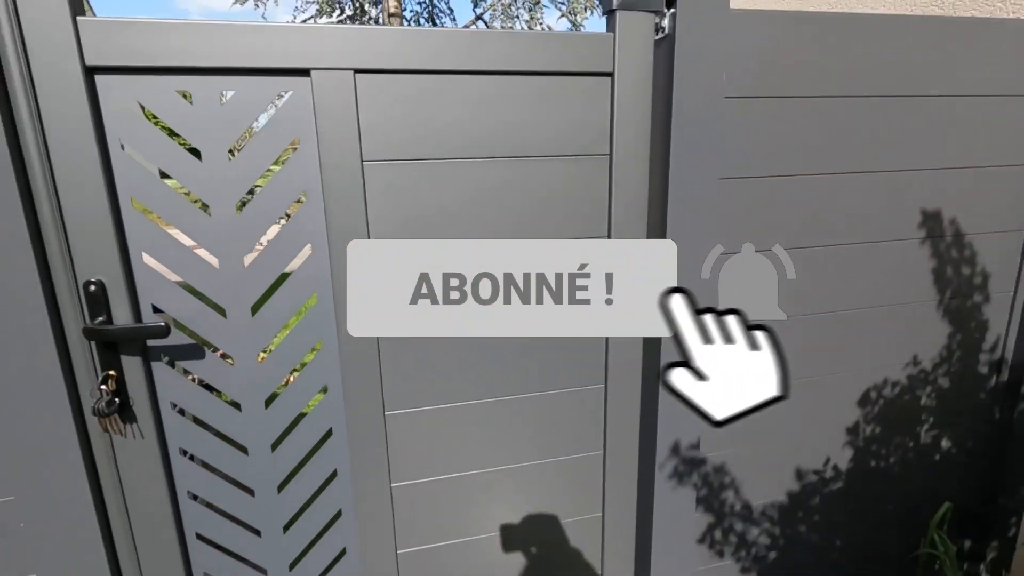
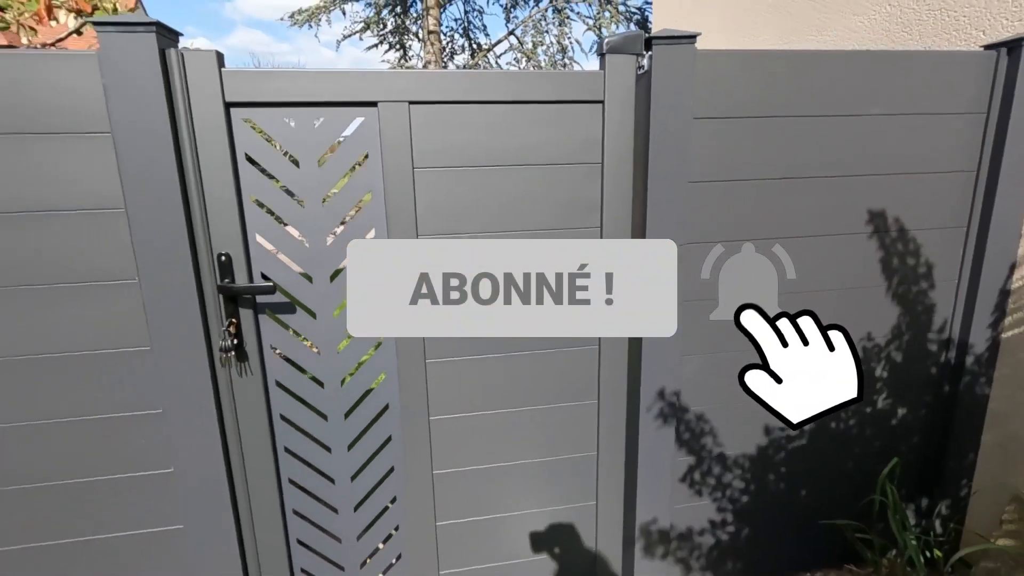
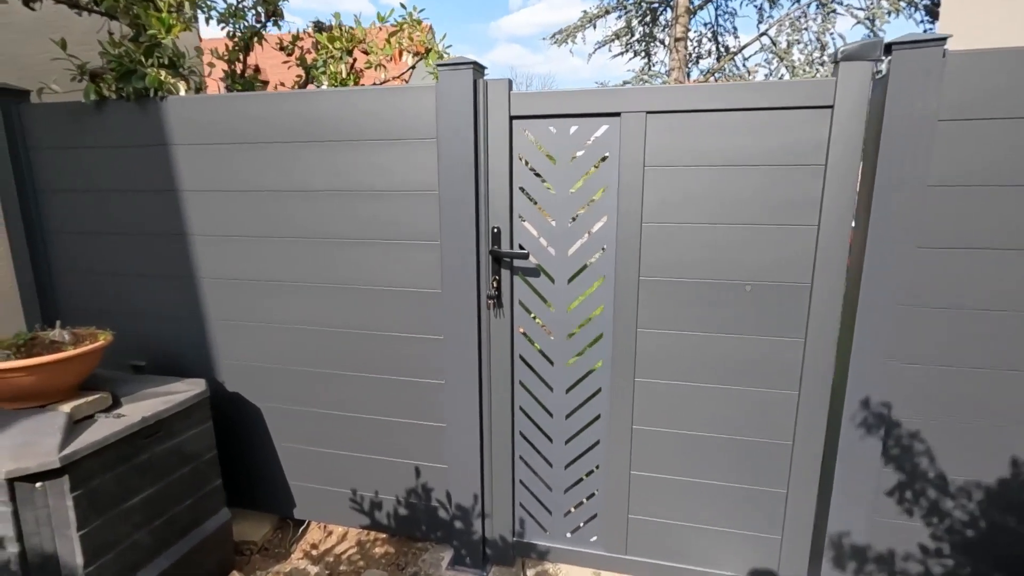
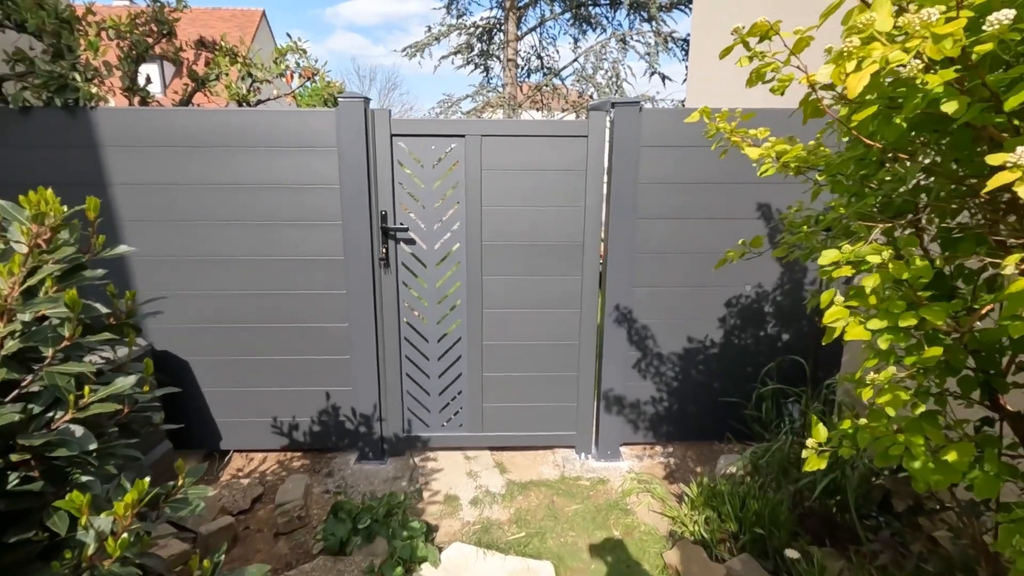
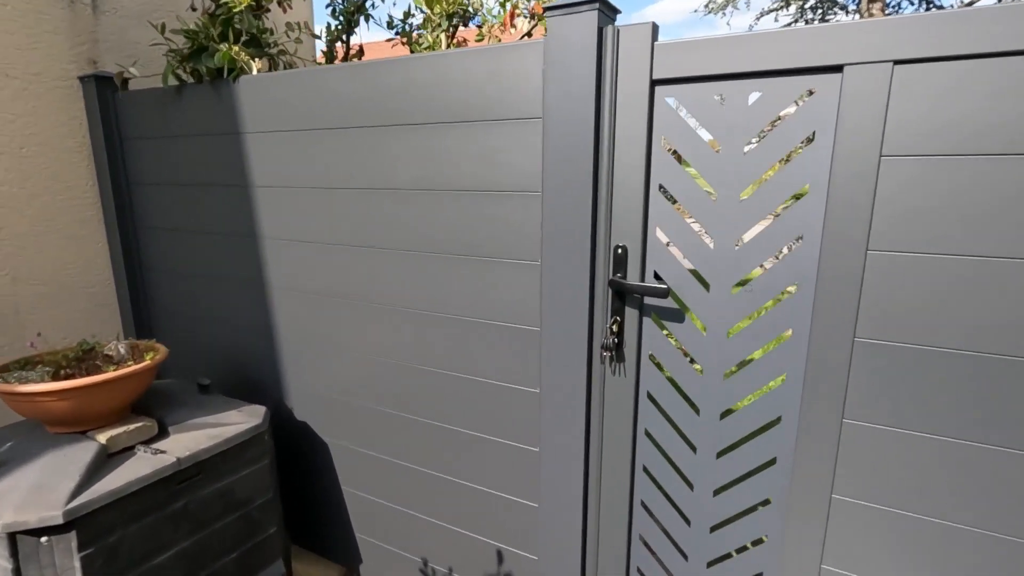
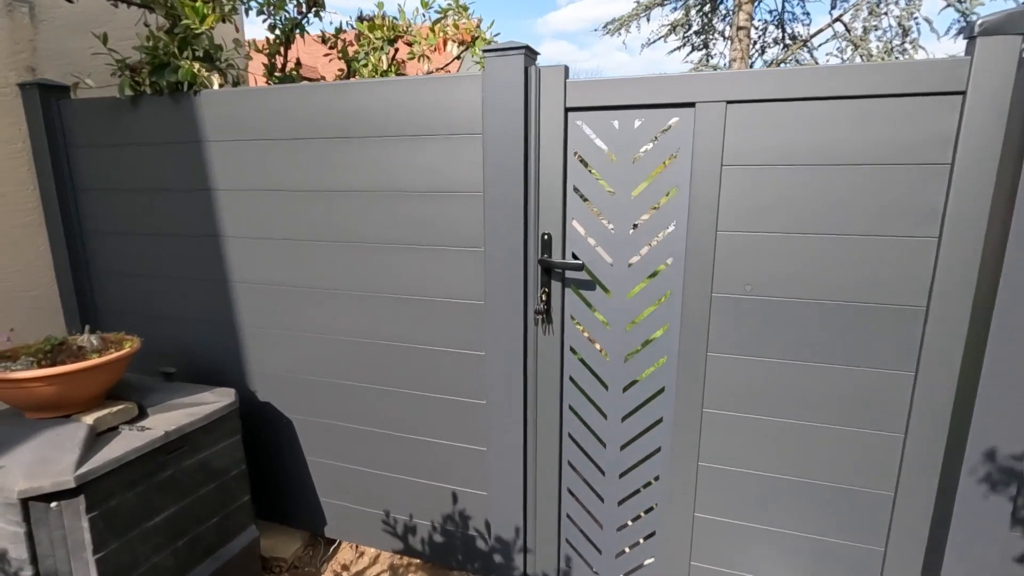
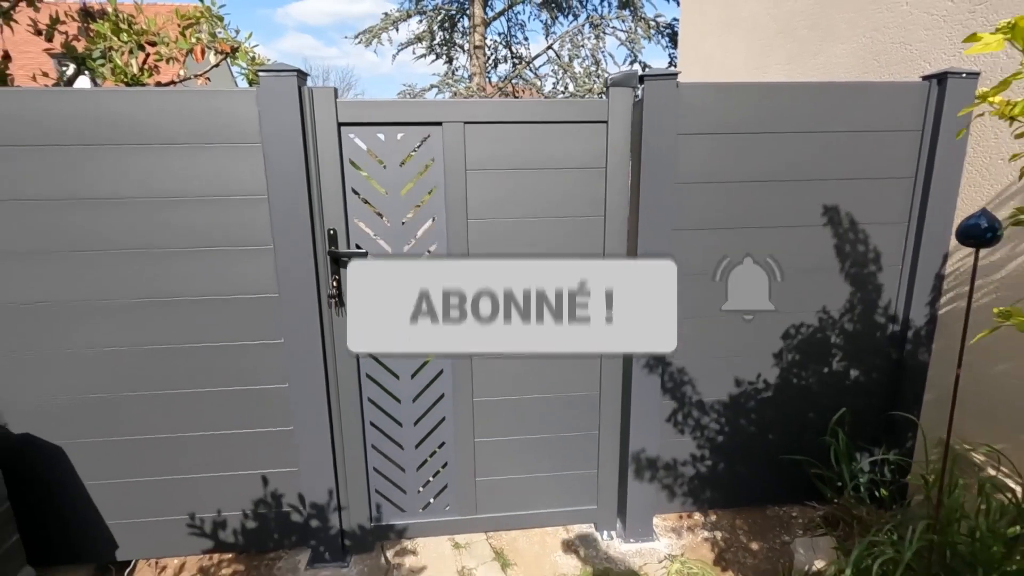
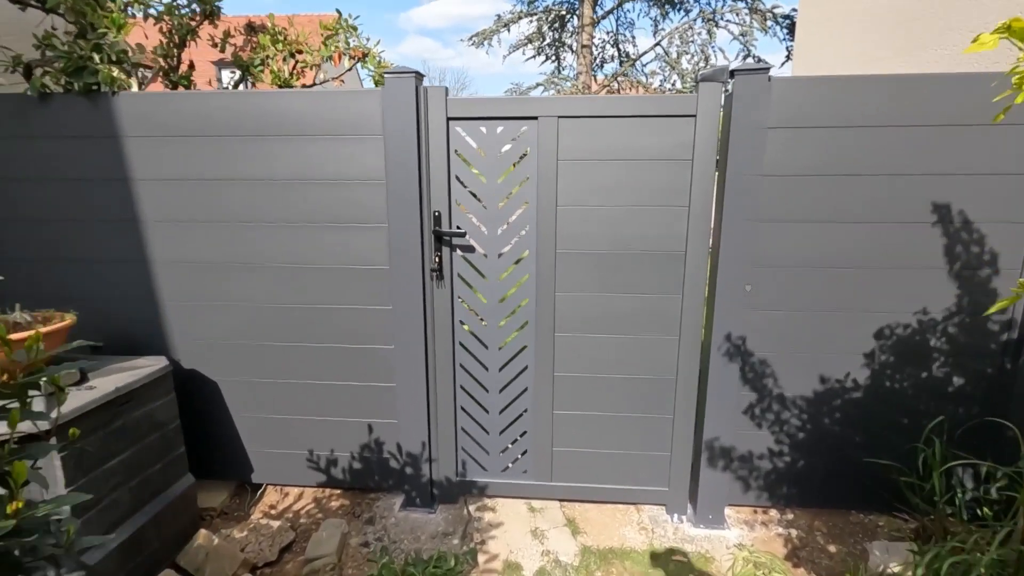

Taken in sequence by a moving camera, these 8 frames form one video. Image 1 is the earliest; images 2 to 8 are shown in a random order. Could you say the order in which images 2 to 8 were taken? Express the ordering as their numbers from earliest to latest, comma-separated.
2, 7, 4, 8, 3, 6, 5
